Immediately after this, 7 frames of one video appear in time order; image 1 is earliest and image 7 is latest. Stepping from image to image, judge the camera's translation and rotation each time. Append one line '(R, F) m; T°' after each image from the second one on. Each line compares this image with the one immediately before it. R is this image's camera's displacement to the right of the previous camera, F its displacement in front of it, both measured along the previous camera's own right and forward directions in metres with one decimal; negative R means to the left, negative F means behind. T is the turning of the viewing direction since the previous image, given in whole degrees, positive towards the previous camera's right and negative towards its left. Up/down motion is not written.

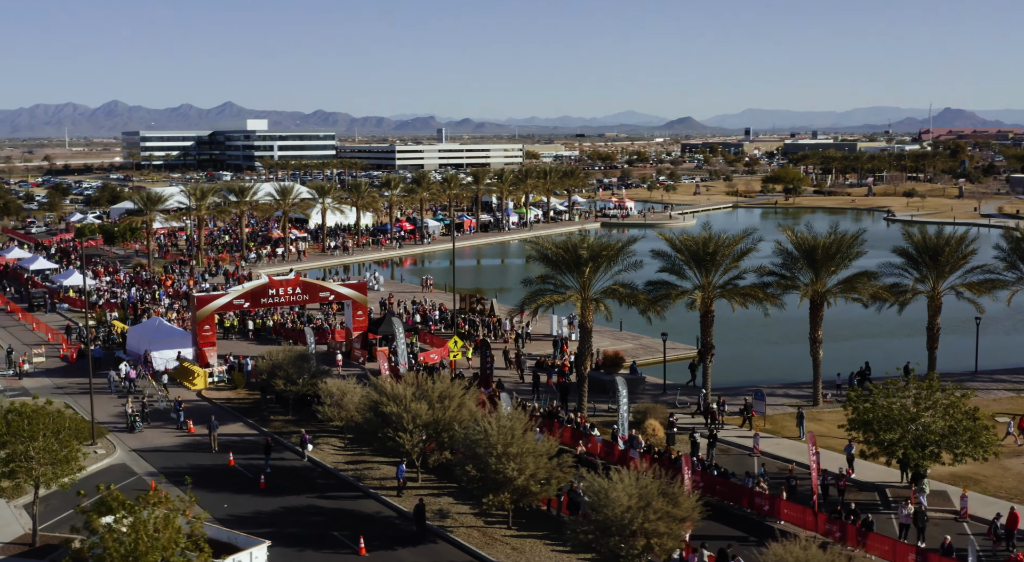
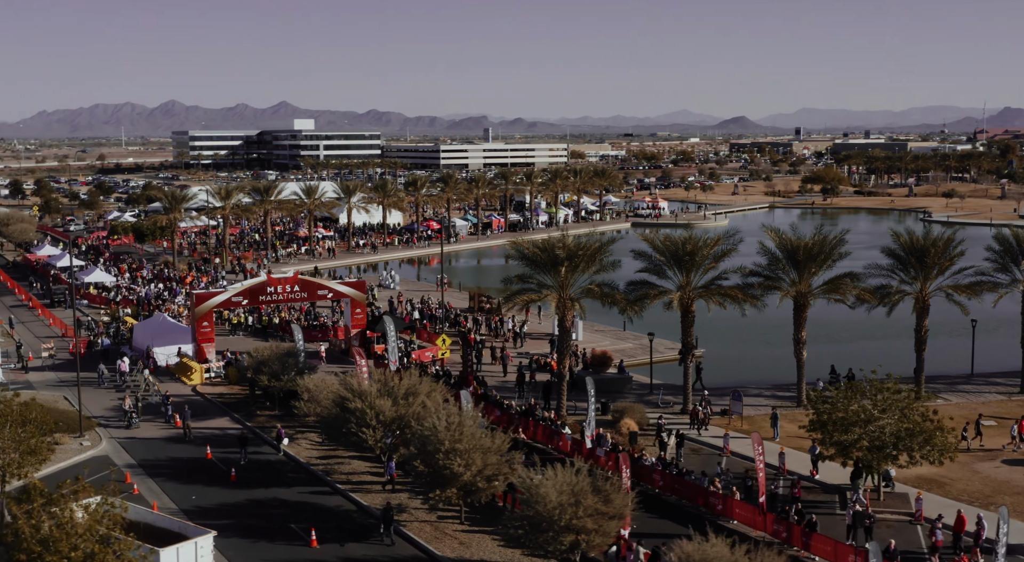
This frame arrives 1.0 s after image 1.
(+2.2, -0.3) m; -2°
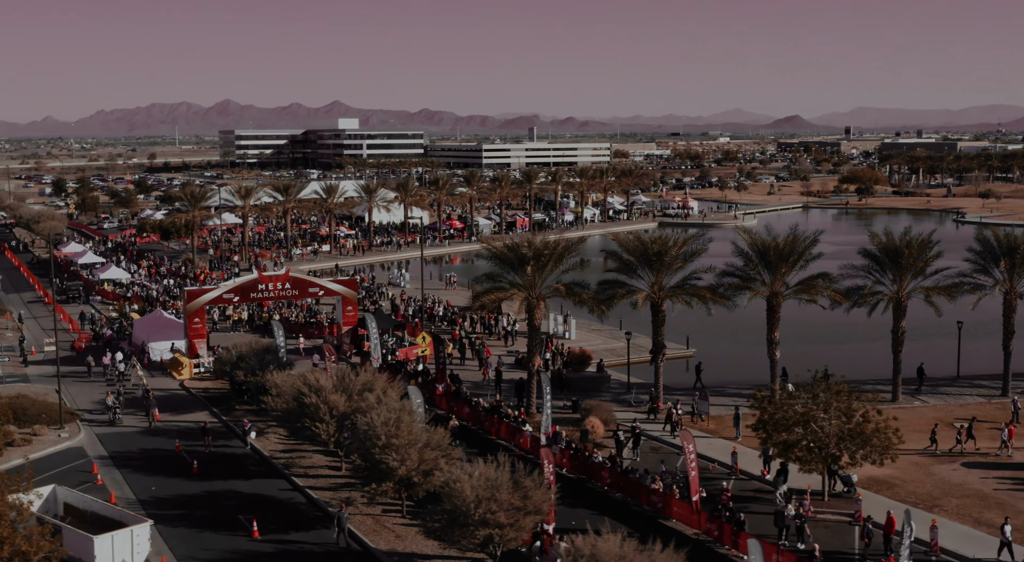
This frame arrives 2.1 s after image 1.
(+2.4, -0.3) m; -2°
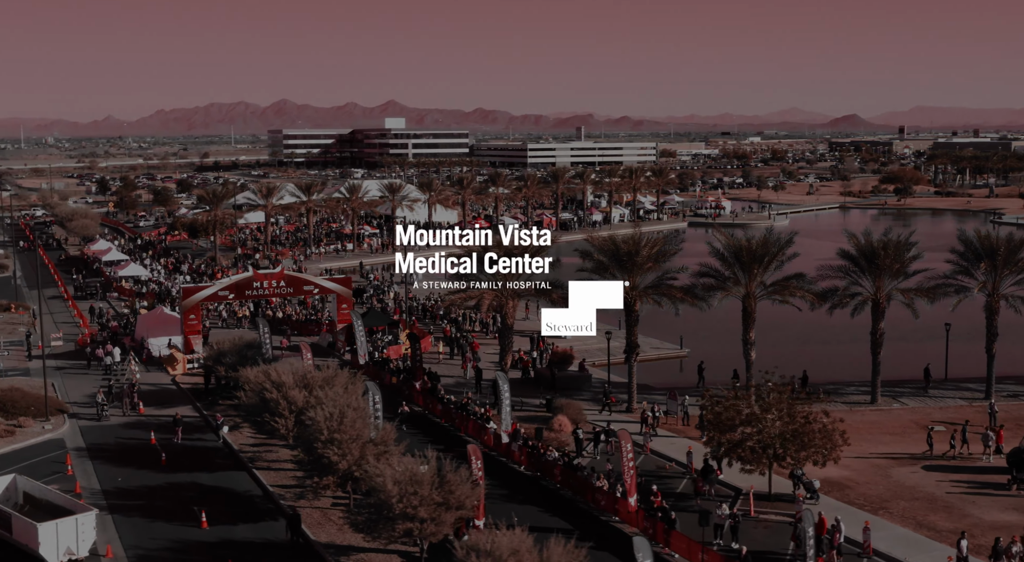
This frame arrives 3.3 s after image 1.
(+2.4, -0.3) m; -2°
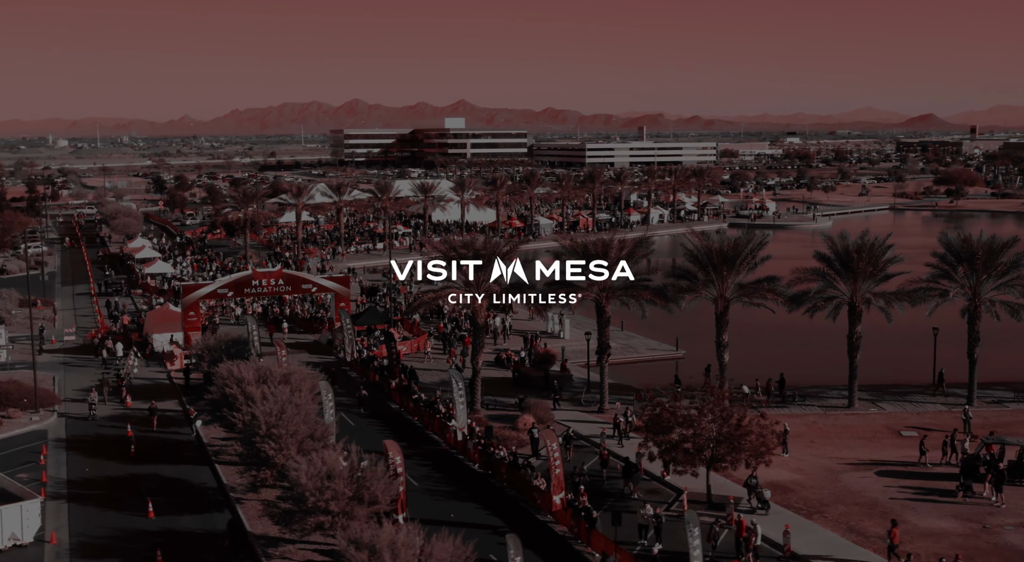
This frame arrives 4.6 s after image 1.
(+3.0, -0.3) m; -3°
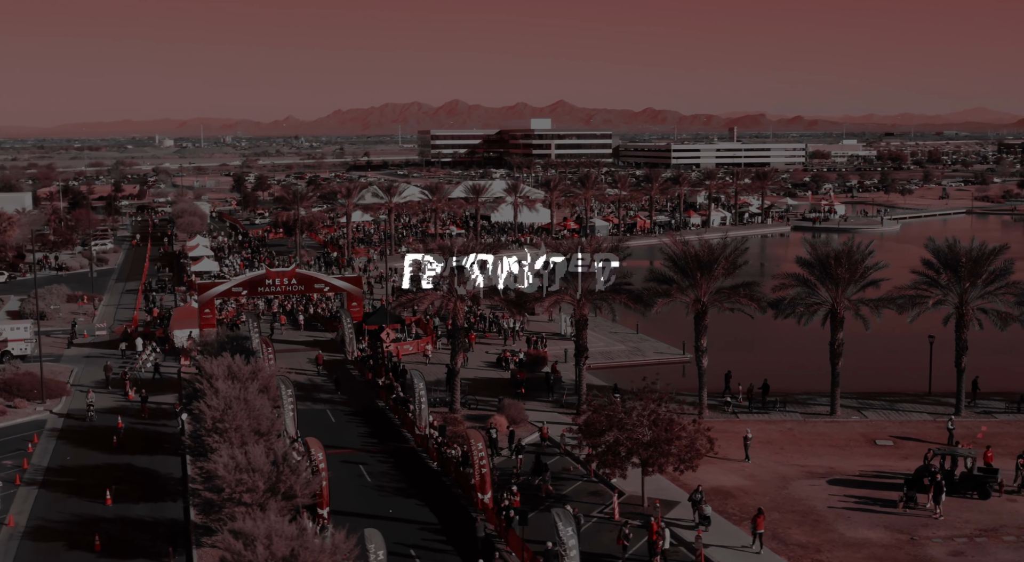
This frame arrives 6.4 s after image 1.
(+3.7, -0.4) m; -5°
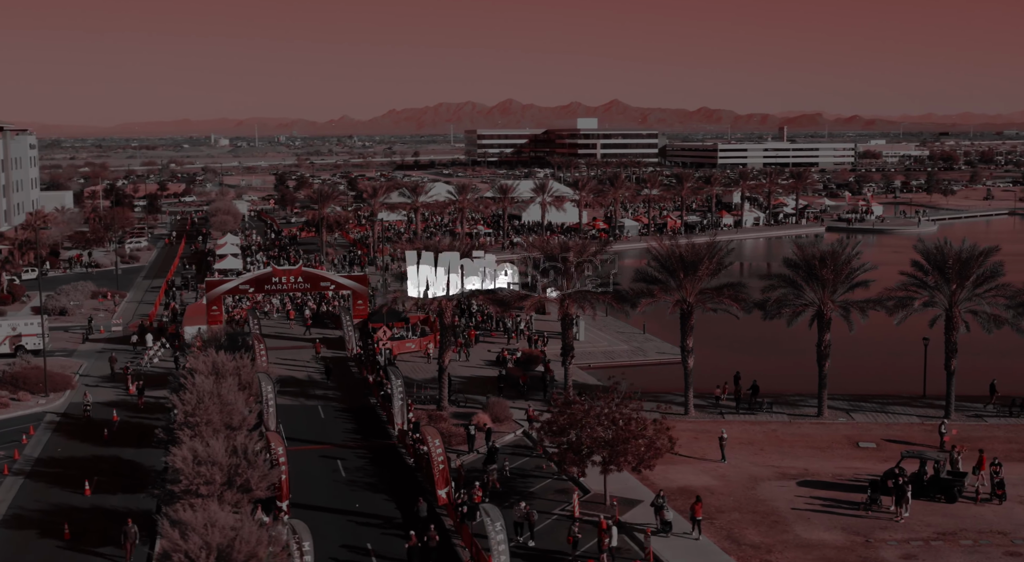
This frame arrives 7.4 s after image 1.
(+2.1, -0.3) m; -3°
